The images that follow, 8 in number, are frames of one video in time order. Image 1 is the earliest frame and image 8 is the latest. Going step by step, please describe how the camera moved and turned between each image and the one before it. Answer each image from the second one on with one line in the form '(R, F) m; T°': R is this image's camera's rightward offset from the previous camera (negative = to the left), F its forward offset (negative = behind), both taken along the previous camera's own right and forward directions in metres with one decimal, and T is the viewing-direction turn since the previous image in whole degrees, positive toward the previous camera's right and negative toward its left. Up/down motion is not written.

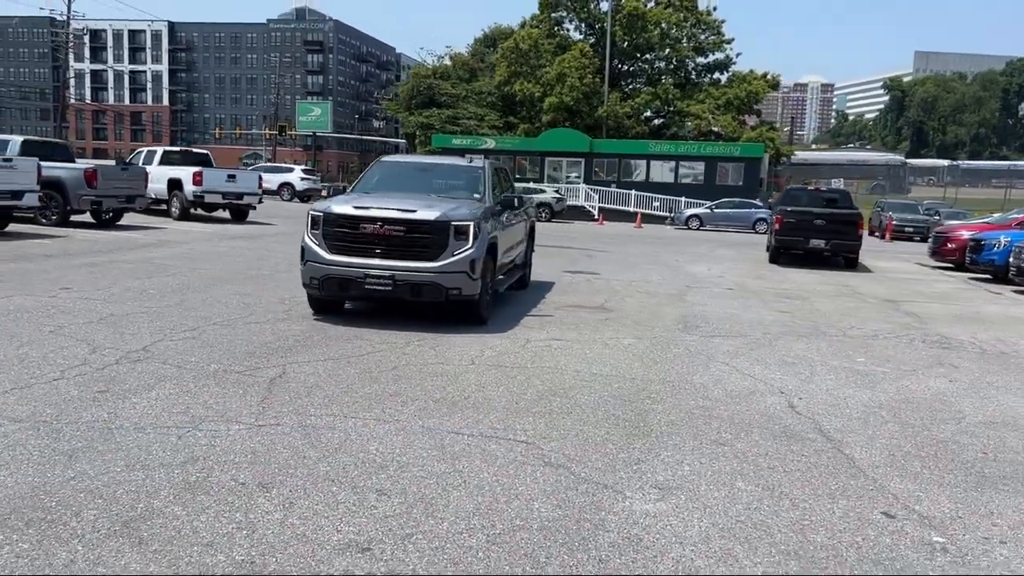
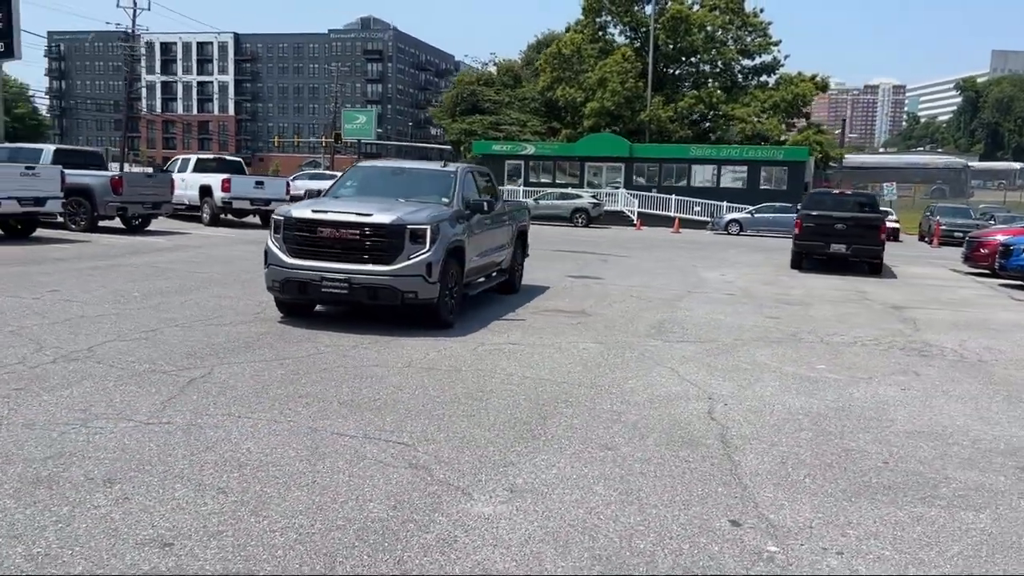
(+1.1, 0.0) m; -4°
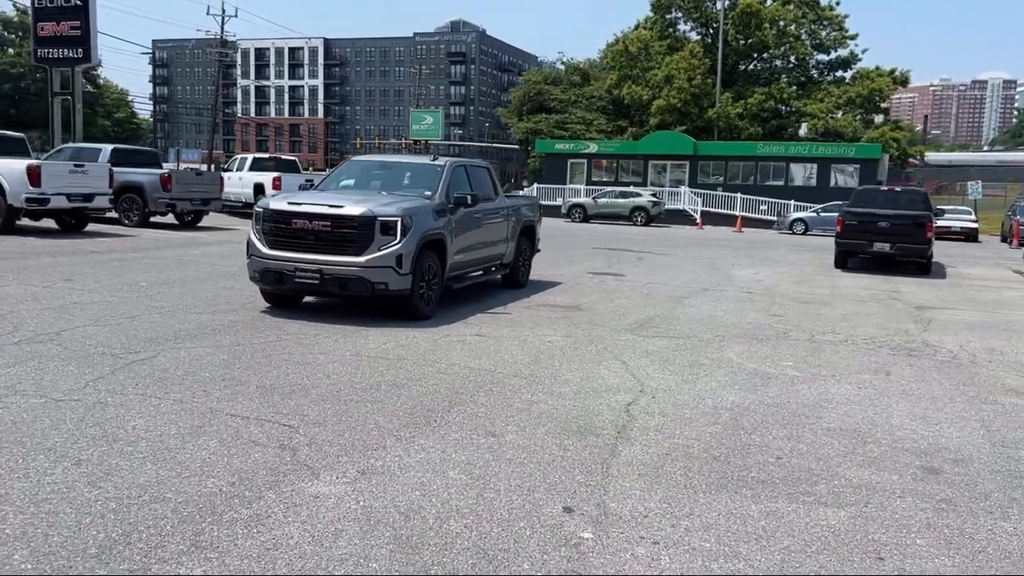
(+1.3, +0.1) m; -6°
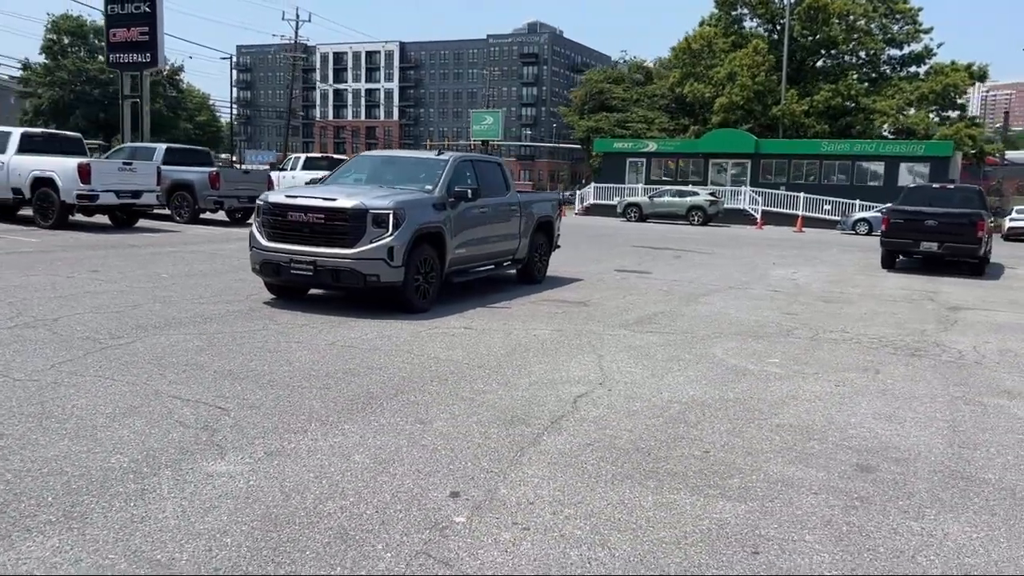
(+0.9, +0.1) m; -5°
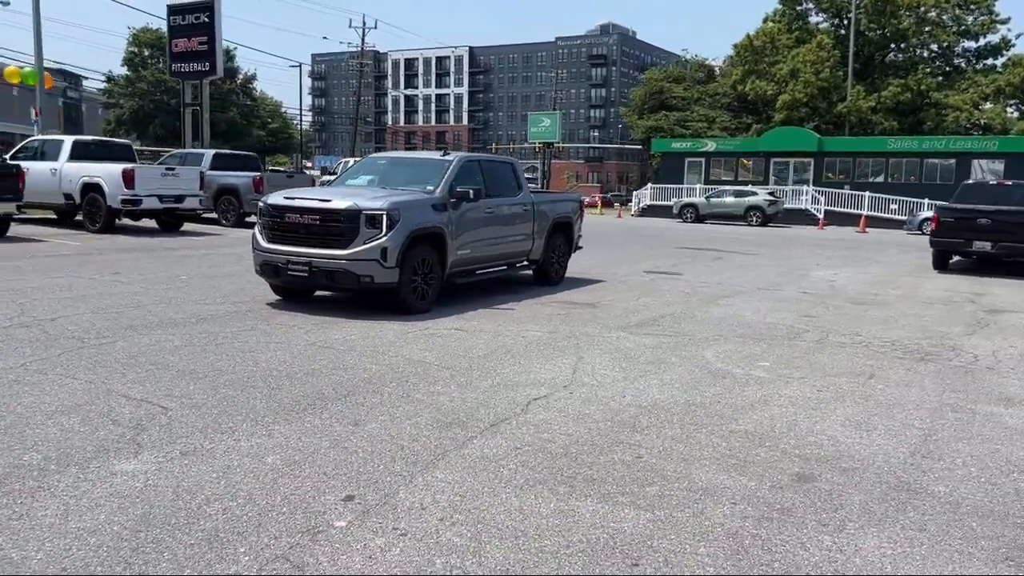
(+0.9, +0.2) m; -5°
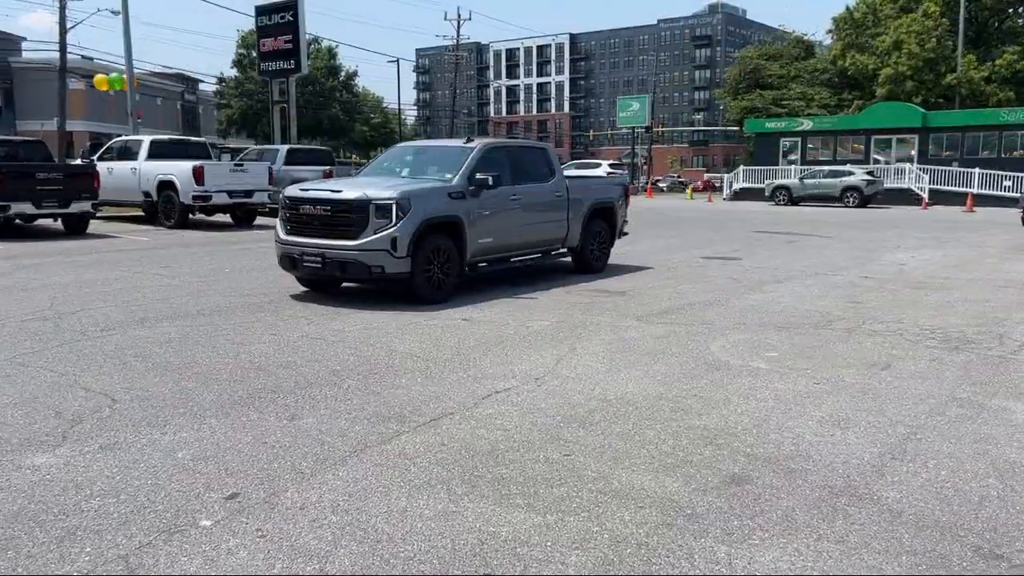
(+1.0, +0.3) m; -7°
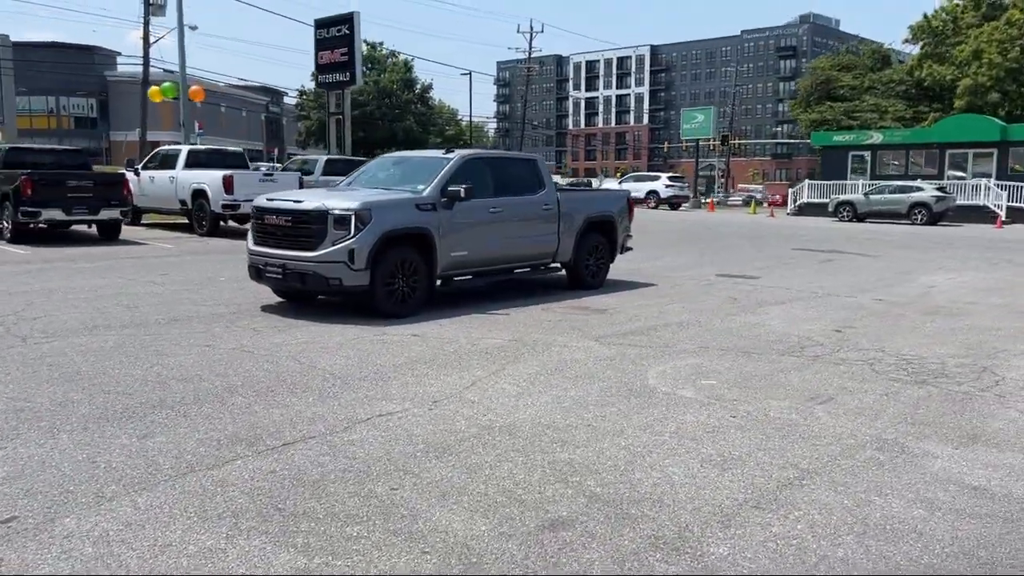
(+1.3, +0.4) m; -5°
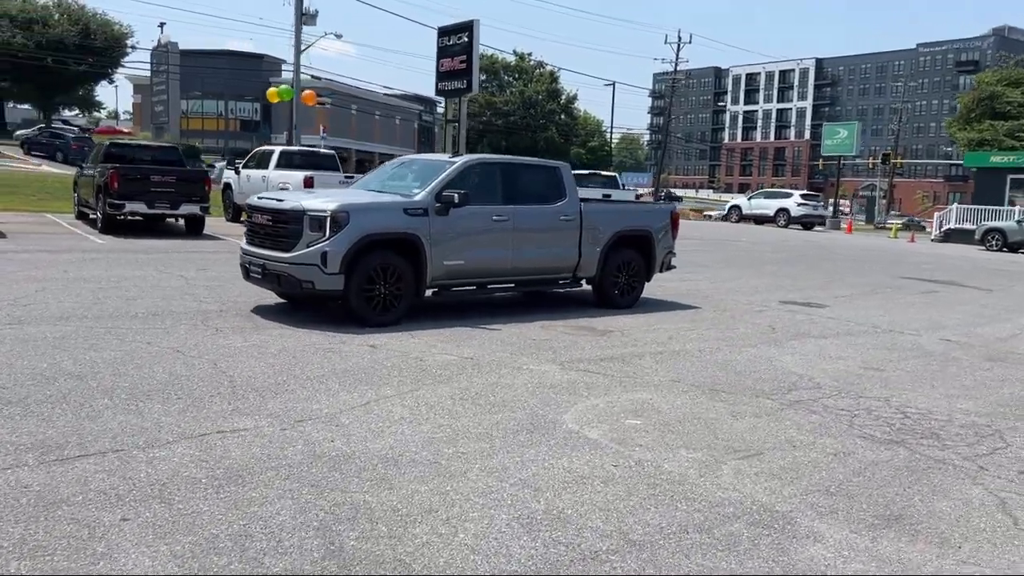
(+1.7, +0.9) m; -10°
